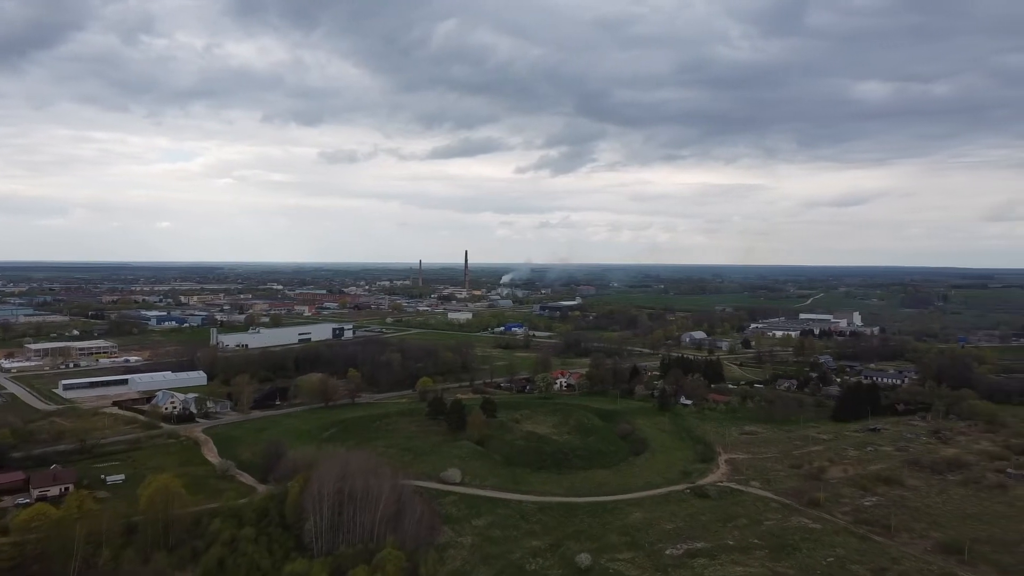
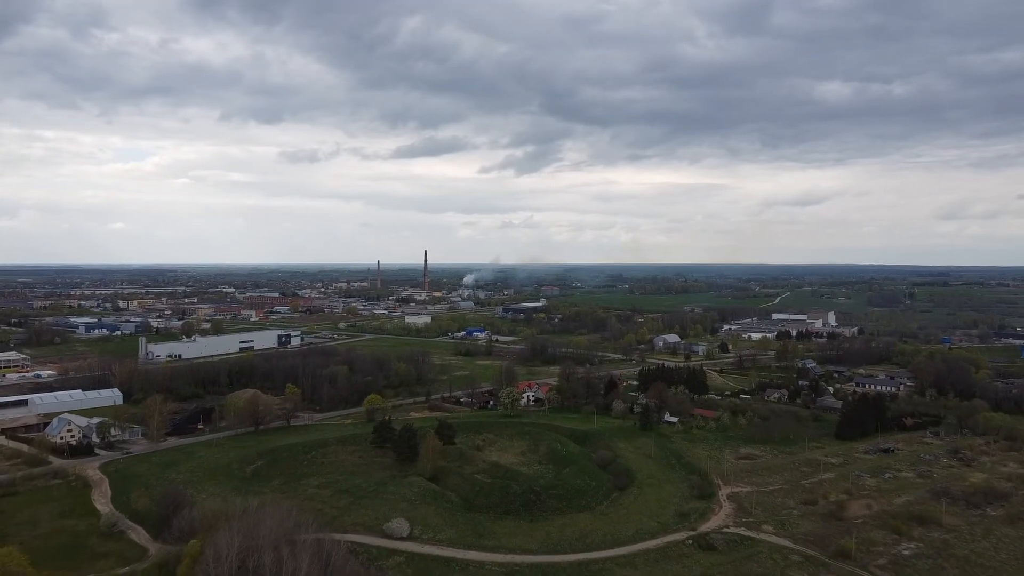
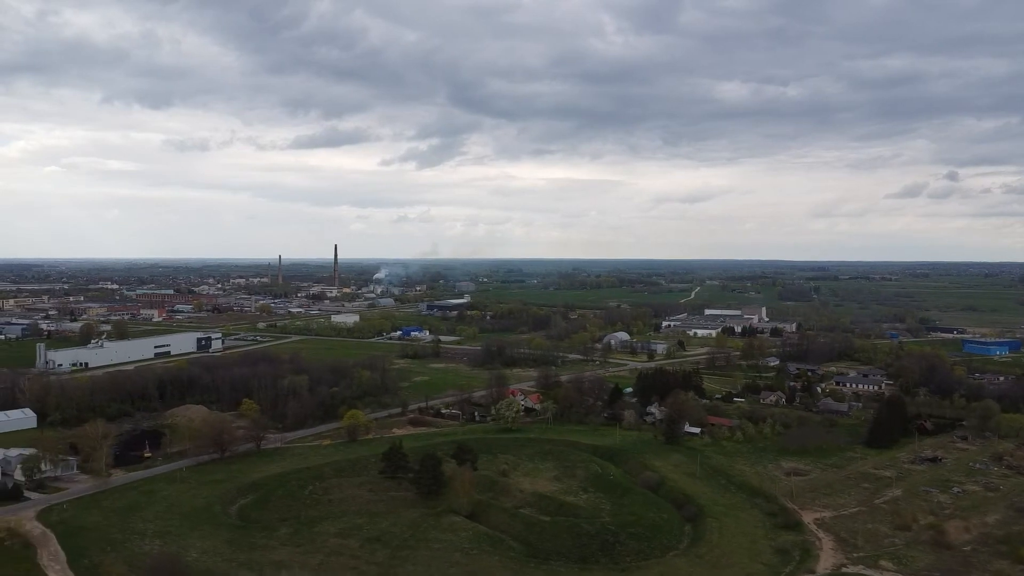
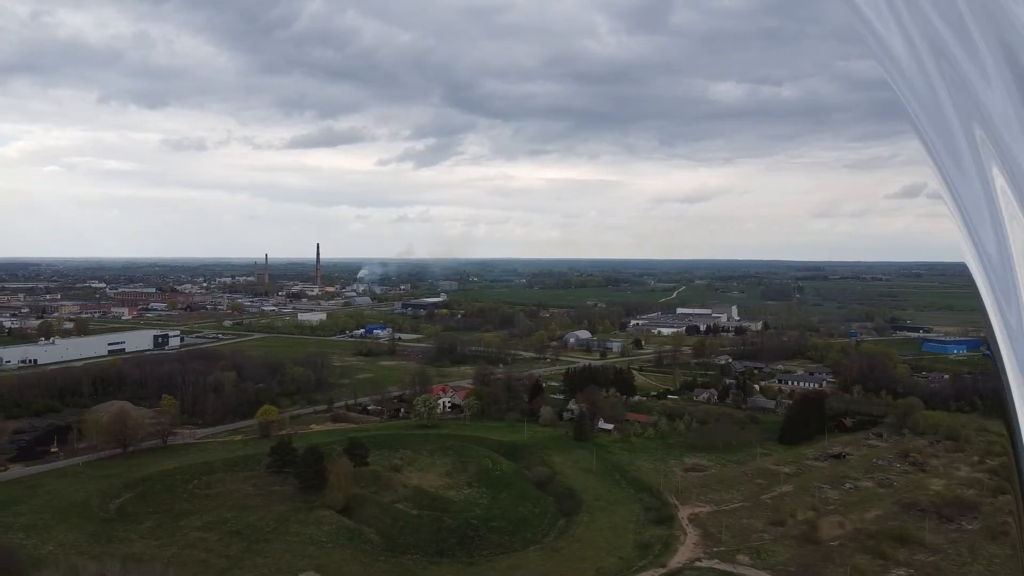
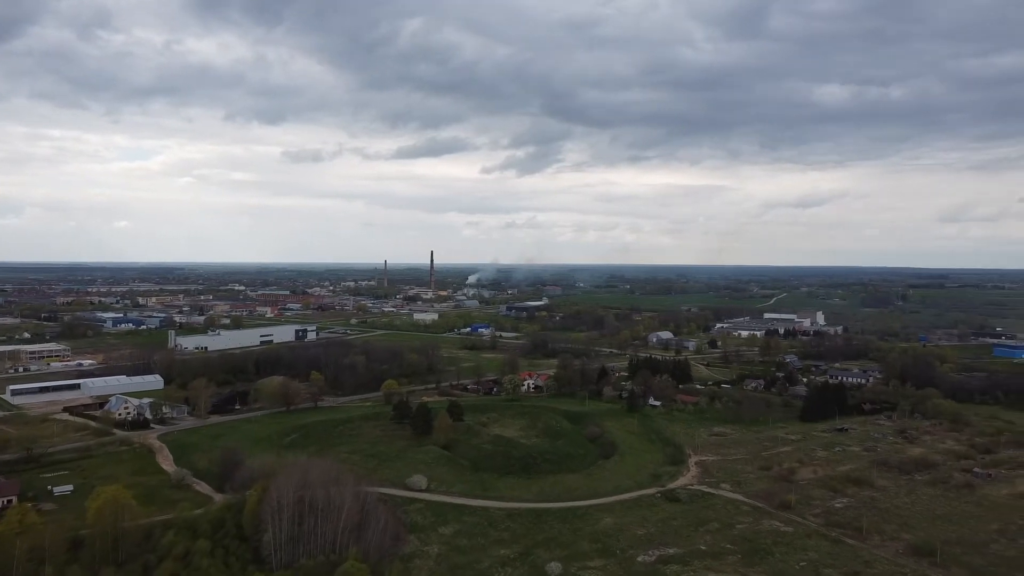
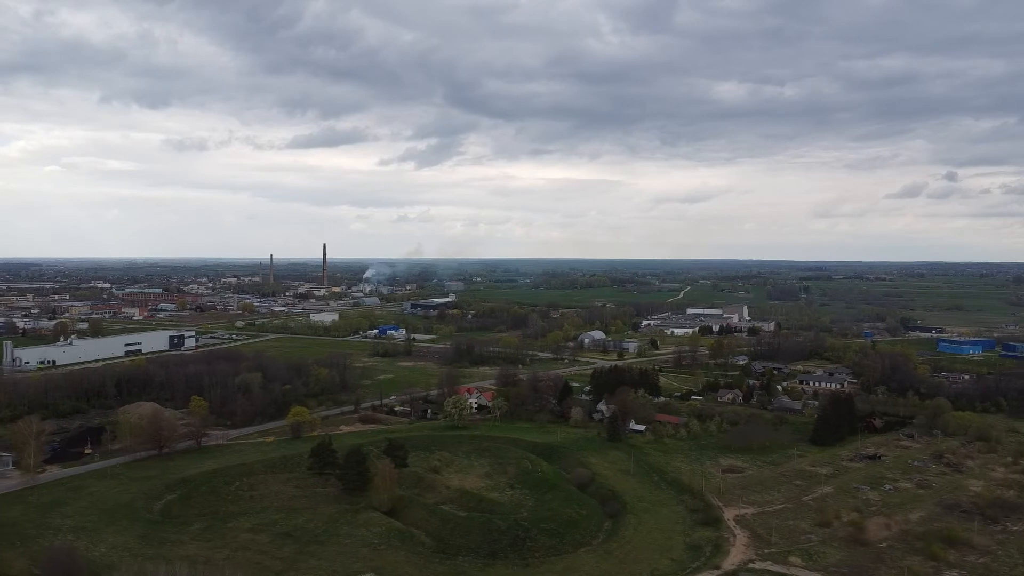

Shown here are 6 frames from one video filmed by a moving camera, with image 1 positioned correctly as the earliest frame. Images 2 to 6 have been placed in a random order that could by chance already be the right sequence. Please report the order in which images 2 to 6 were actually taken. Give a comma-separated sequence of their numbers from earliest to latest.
5, 2, 4, 6, 3
